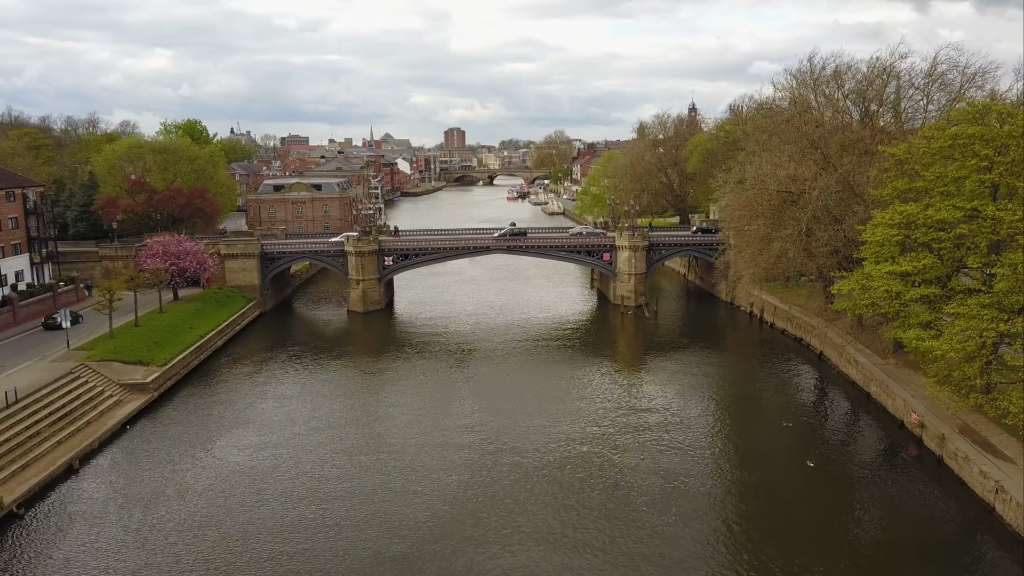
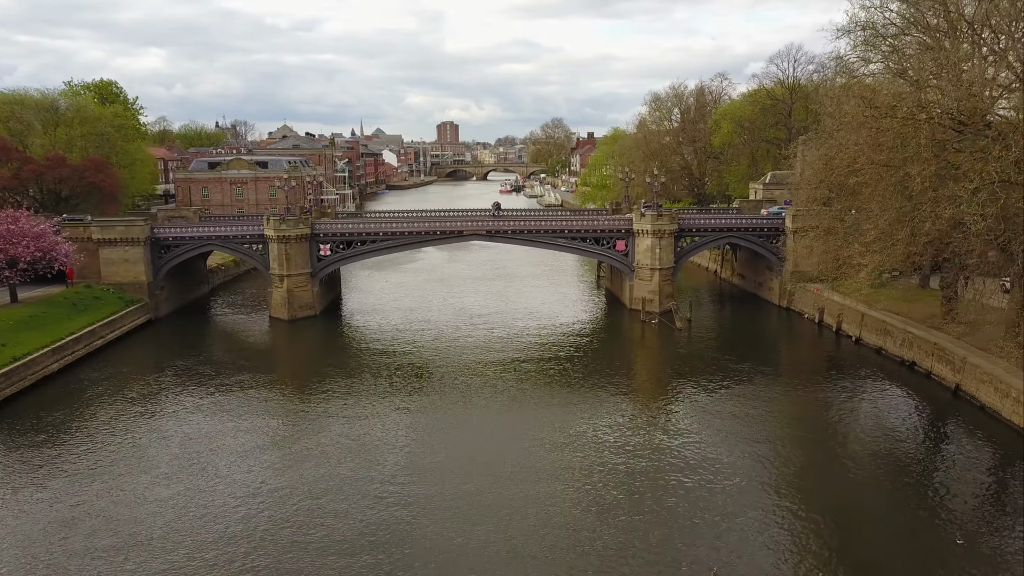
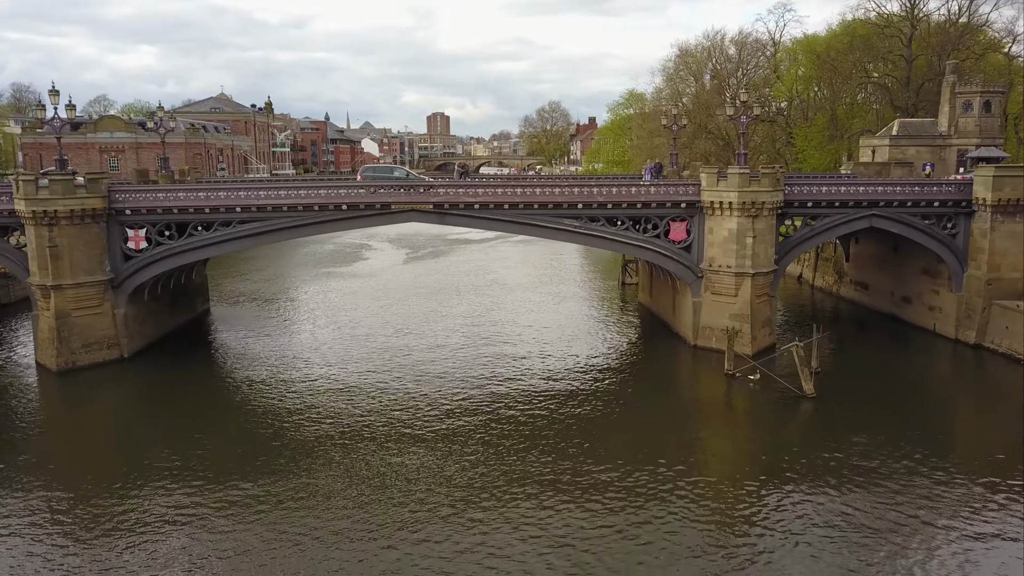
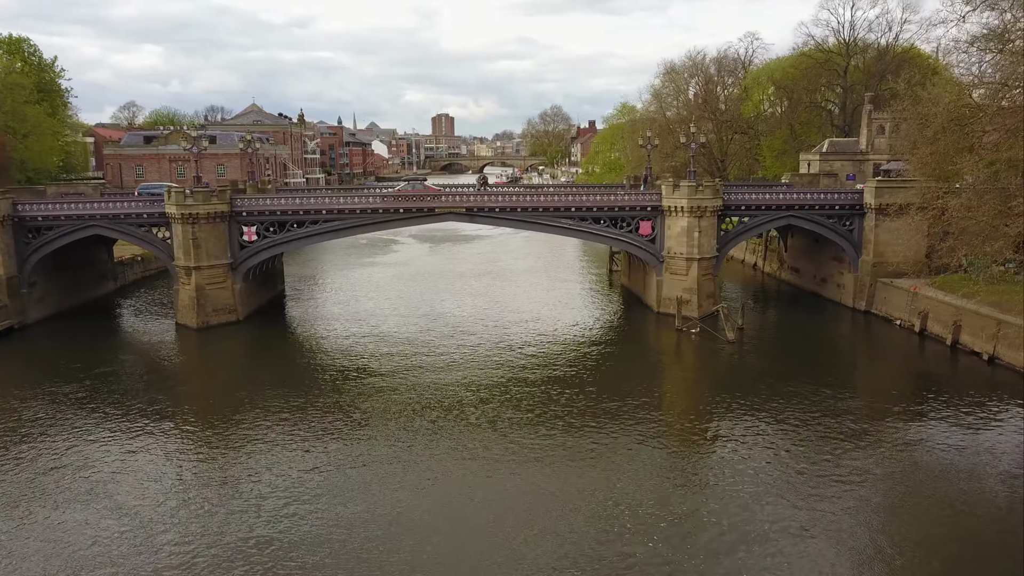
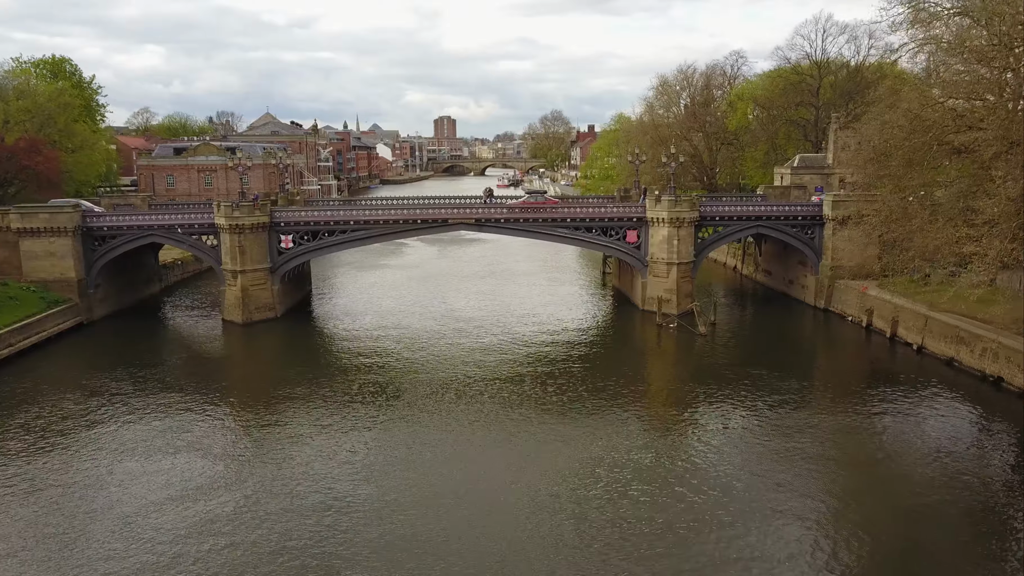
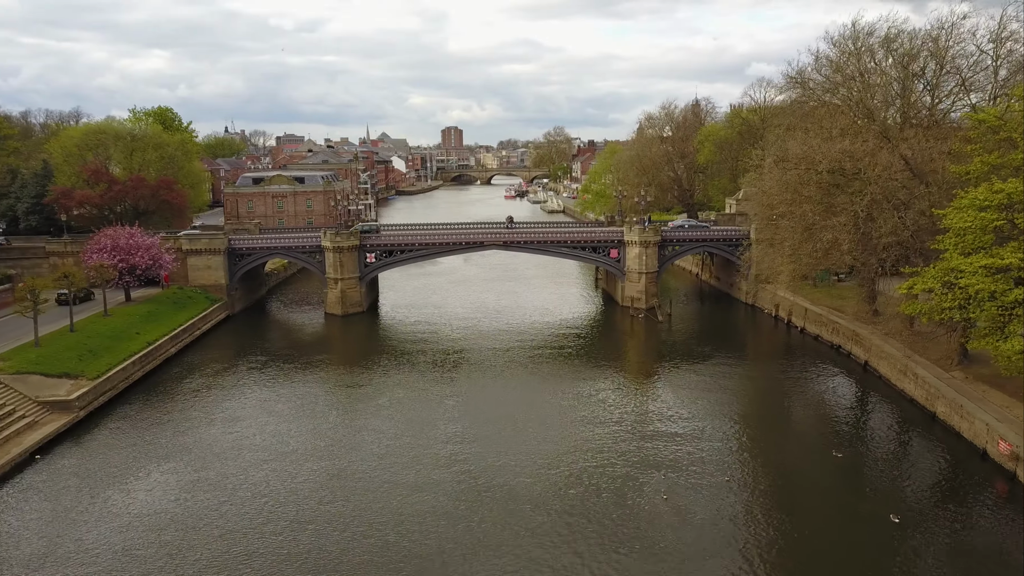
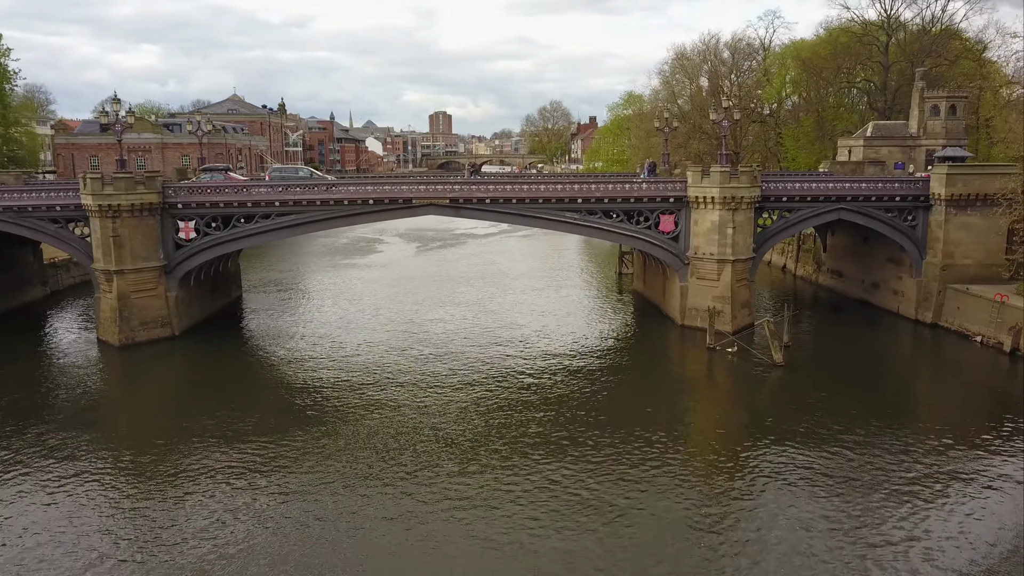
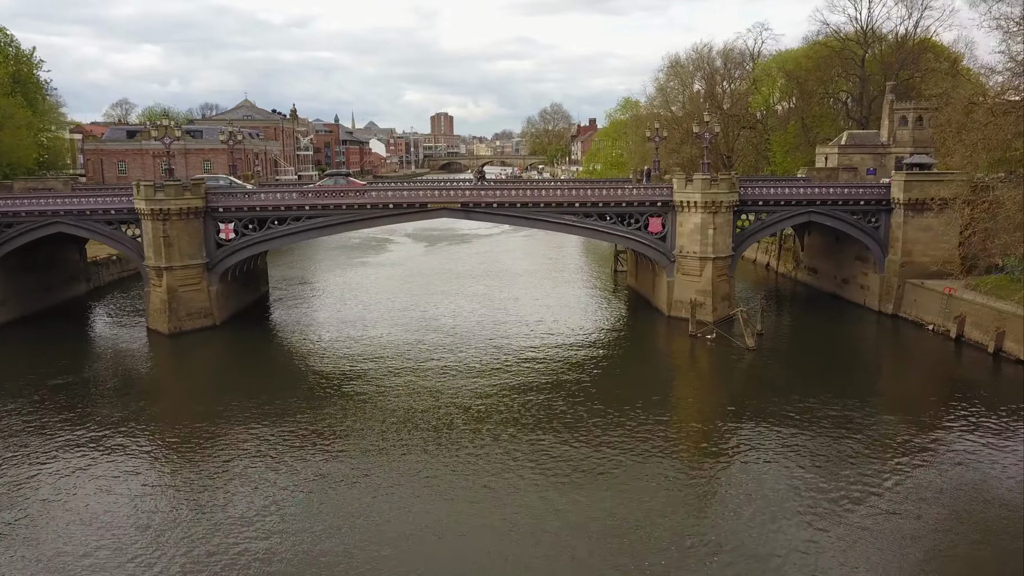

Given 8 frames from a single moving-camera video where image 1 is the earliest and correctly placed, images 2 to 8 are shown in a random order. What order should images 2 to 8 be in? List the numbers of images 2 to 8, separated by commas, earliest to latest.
6, 2, 5, 4, 8, 7, 3
